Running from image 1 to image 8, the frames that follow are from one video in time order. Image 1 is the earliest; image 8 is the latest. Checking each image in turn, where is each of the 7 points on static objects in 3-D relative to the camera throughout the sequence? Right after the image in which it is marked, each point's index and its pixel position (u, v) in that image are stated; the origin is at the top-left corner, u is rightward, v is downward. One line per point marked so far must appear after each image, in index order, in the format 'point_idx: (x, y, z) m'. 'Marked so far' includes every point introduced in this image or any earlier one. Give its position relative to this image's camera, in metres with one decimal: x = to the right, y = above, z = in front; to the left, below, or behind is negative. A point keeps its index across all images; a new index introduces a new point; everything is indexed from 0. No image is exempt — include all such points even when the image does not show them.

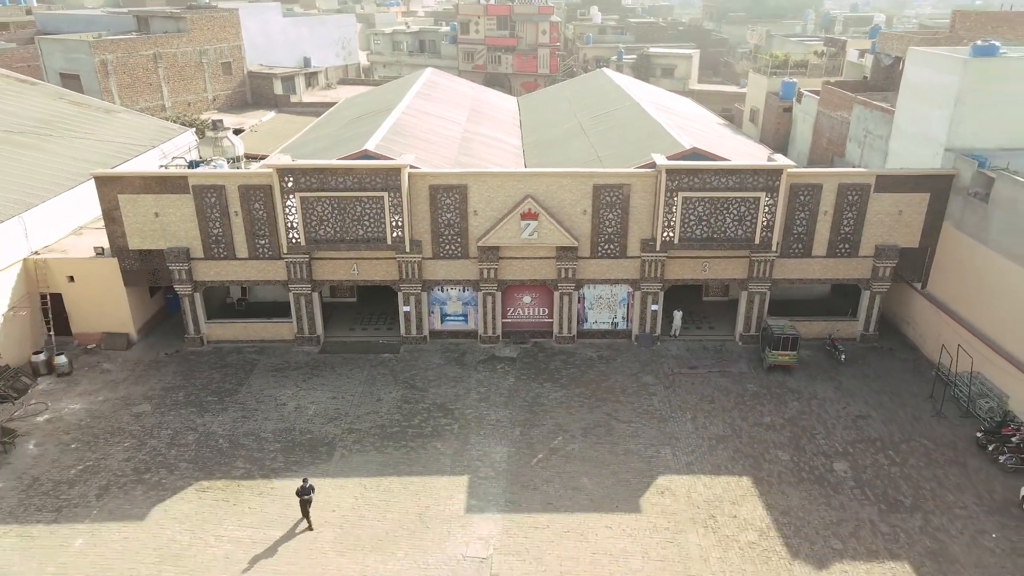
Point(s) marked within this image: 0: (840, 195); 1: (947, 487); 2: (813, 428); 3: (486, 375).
0: (+8.6, +2.4, +19.8) m
1: (+8.9, -4.0, +15.4) m
2: (+6.9, -3.2, +17.4) m
3: (-0.7, -2.2, +19.9) m
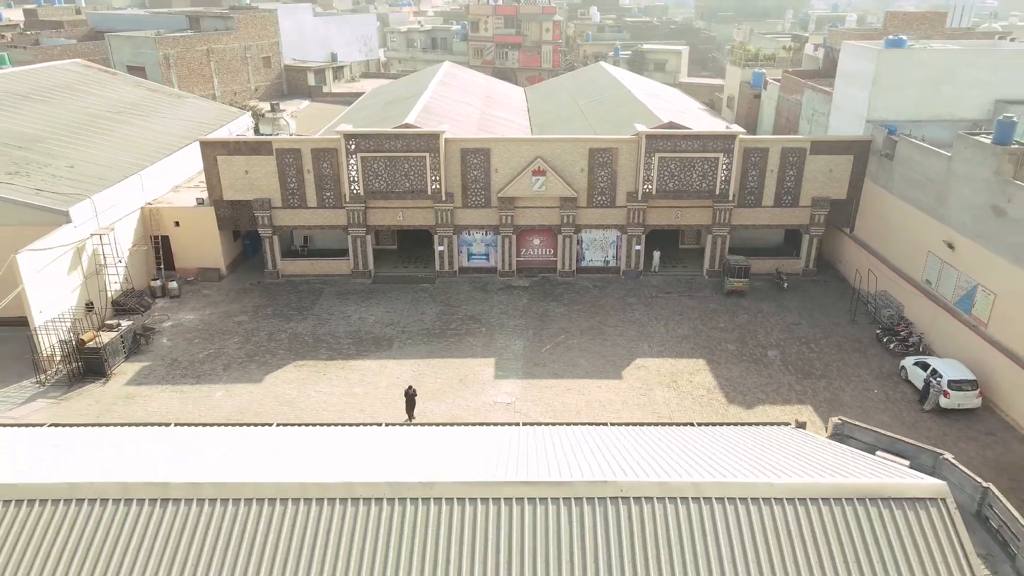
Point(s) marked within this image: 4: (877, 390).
0: (+9.1, +4.4, +25.3) m
1: (+9.3, -2.1, +20.9) m
2: (+7.4, -1.3, +22.9) m
3: (-0.2, -0.3, +25.4) m
4: (+9.4, -2.6, +19.6) m
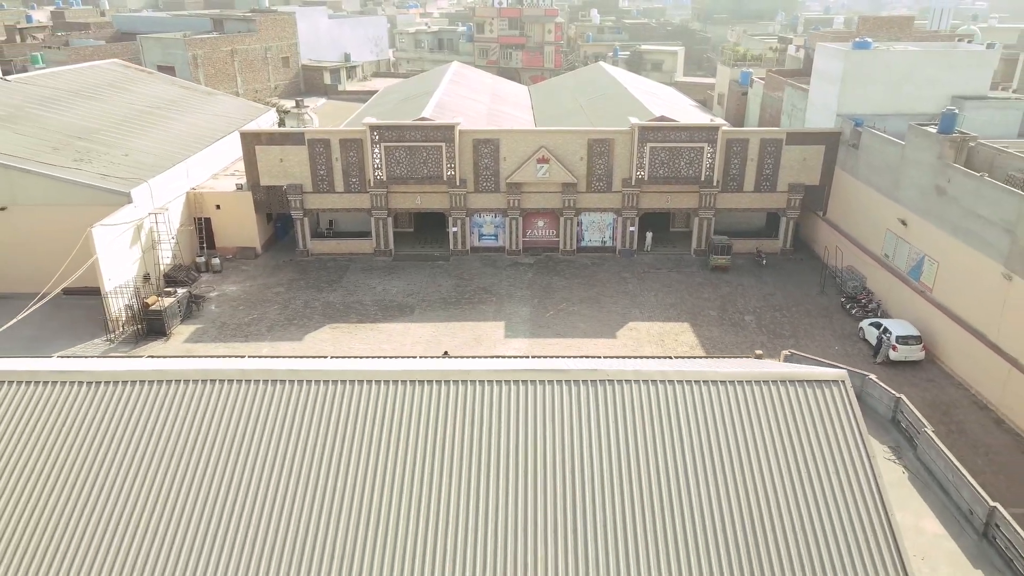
0: (+9.3, +5.3, +28.3) m
1: (+9.6, -1.2, +23.9) m
2: (+7.6, -0.4, +25.9) m
3: (0.0, +0.6, +28.4) m
4: (+9.7, -1.7, +22.5) m
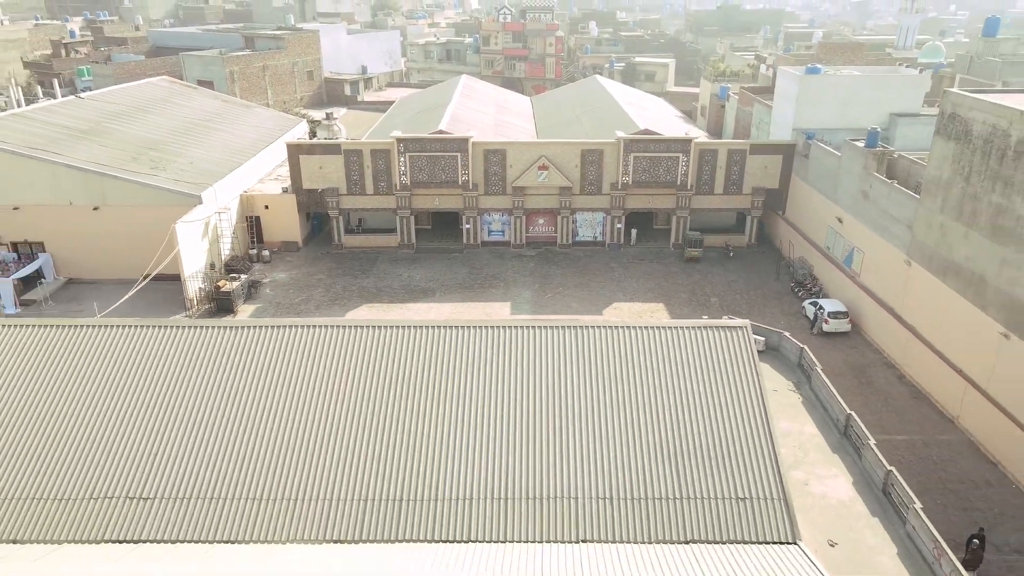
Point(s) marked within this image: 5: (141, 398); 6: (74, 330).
0: (+9.5, +5.8, +33.3) m
1: (+9.7, -0.7, +28.9) m
2: (+7.8, +0.1, +30.9) m
3: (+0.2, +1.1, +33.4) m
4: (+9.9, -1.2, +27.5) m
5: (-7.4, -2.2, +14.8) m
6: (-9.5, -1.0, +16.3) m
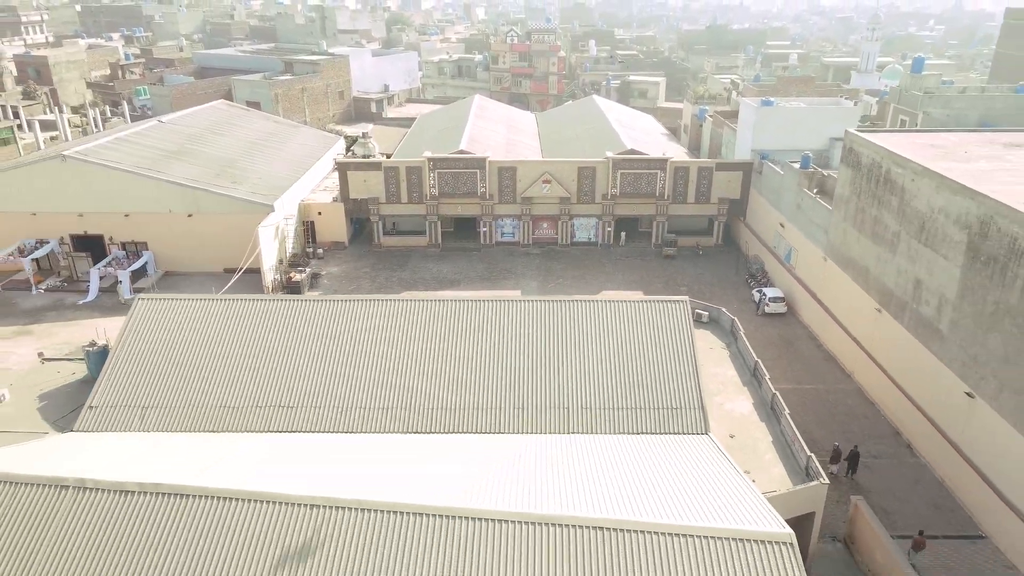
0: (+10.0, +6.2, +40.7) m
1: (+10.2, -0.2, +36.3) m
2: (+8.3, +0.5, +38.3) m
3: (+0.7, +1.6, +40.9) m
4: (+10.3, -0.8, +34.9) m
5: (-7.0, -1.7, +22.3) m
6: (-9.1, -0.5, +23.8) m
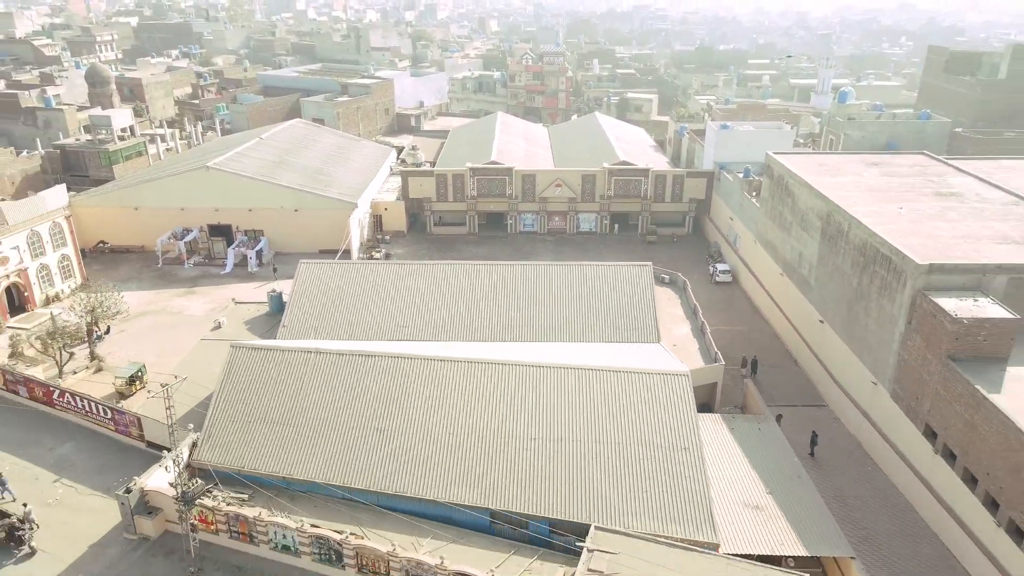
0: (+11.5, +7.7, +53.8) m
1: (+11.6, +1.3, +49.4) m
2: (+9.7, +2.1, +51.4) m
3: (+2.2, +3.1, +54.1) m
4: (+11.7, +0.7, +48.1) m
5: (-5.7, -0.2, +35.5) m
6: (-7.8, +1.0, +37.1) m
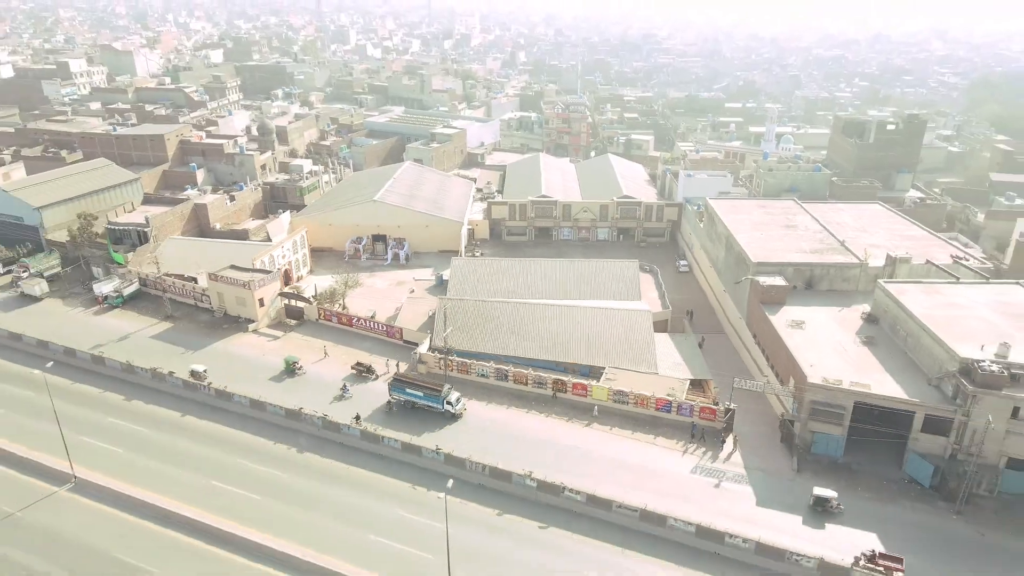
0: (+16.5, +9.1, +85.9) m
1: (+16.5, +2.6, +81.6) m
2: (+14.6, +3.5, +83.6) m
3: (+7.1, +4.6, +86.4) m
4: (+16.6, +2.1, +80.2) m
5: (-1.0, +1.2, +68.0) m
6: (-3.0, +2.4, +69.5) m
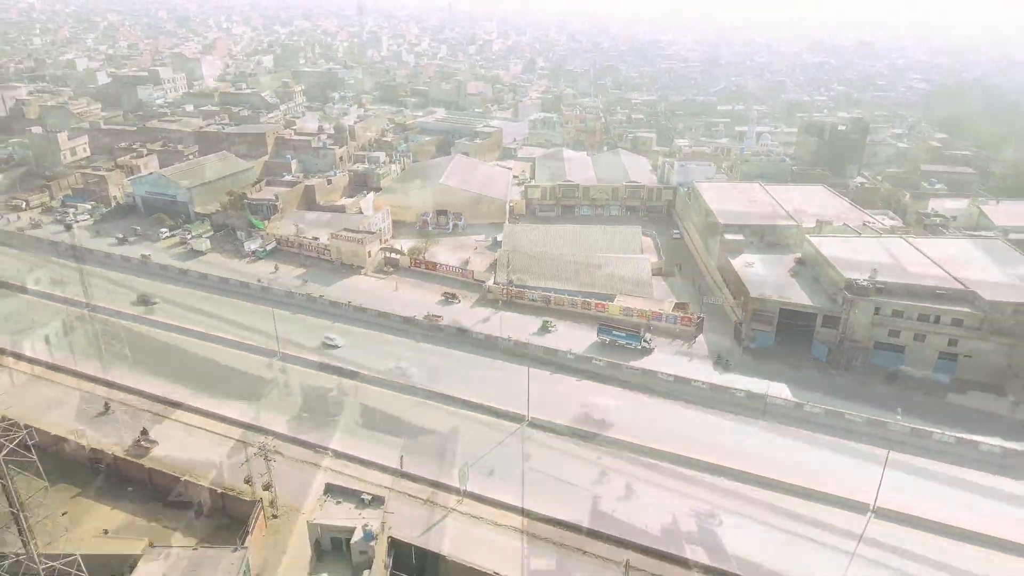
0: (+21.1, +14.2, +110.1) m
1: (+21.1, +7.7, +105.8) m
2: (+19.2, +8.5, +107.8) m
3: (+11.7, +9.7, +110.6) m
4: (+21.1, +7.1, +104.4) m
5: (+3.4, +6.2, +92.3) m
6: (+1.4, +7.5, +93.9) m
